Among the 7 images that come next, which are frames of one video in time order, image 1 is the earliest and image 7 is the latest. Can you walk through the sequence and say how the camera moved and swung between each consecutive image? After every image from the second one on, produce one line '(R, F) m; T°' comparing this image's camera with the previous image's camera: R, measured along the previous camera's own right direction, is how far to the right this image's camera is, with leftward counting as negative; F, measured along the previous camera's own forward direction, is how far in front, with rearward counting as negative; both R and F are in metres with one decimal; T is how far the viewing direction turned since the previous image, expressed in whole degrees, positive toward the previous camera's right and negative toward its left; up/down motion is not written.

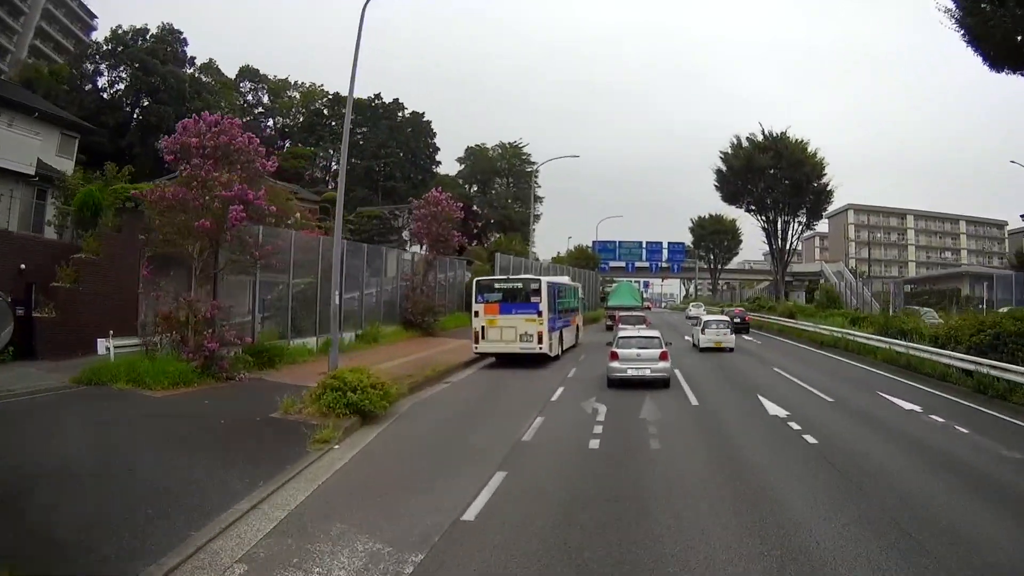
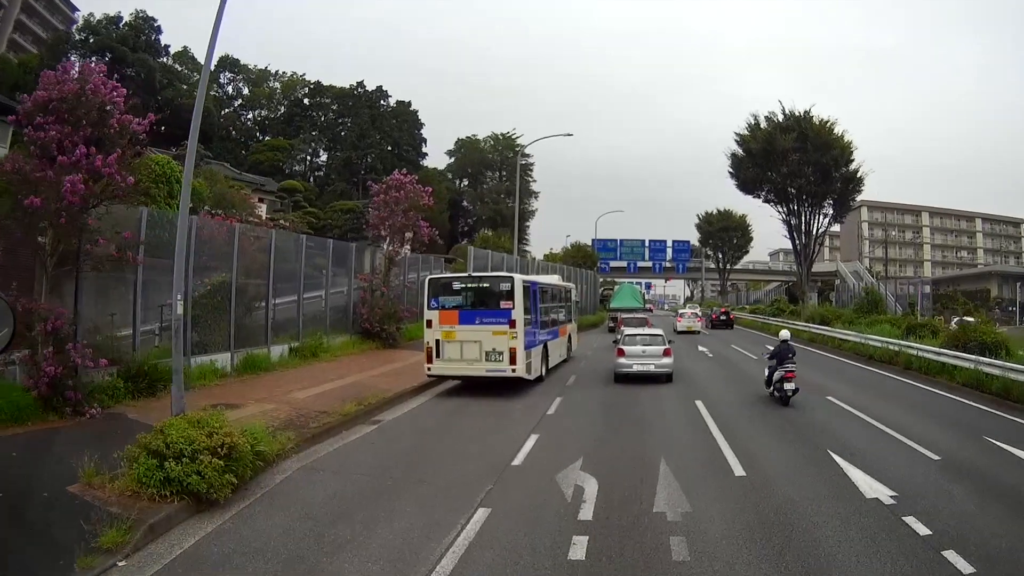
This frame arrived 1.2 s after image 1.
(+0.7, +3.8) m; 0°
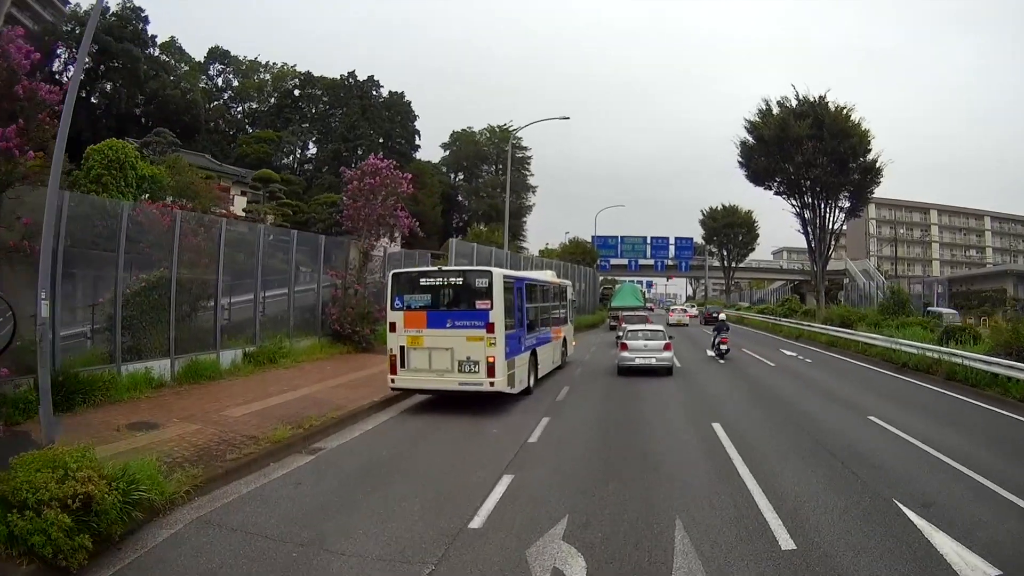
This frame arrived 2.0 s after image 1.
(+0.3, +1.8) m; 0°
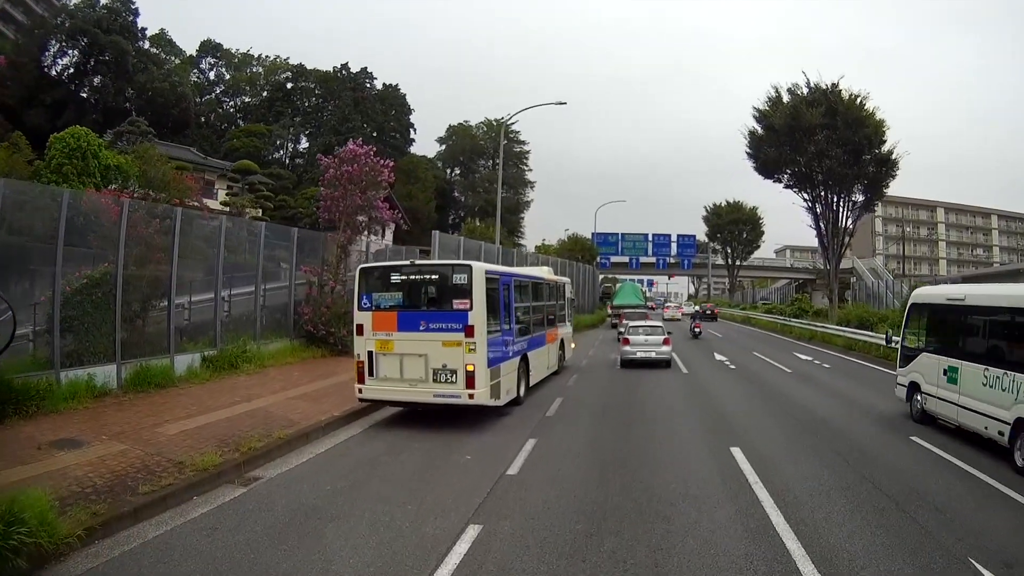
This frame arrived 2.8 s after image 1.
(+0.2, +1.3) m; 0°
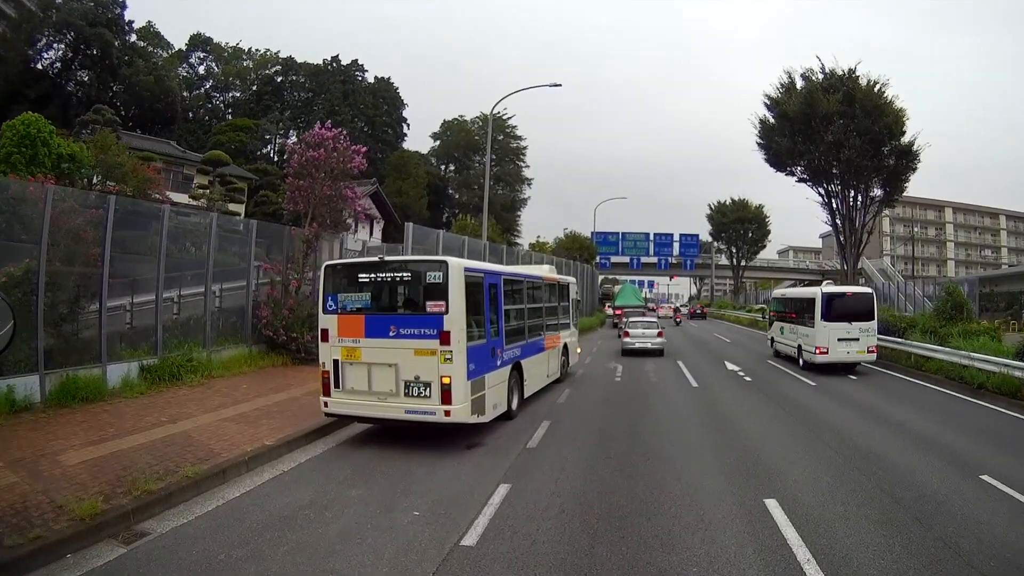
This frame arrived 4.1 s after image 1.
(+0.3, +1.6) m; 0°
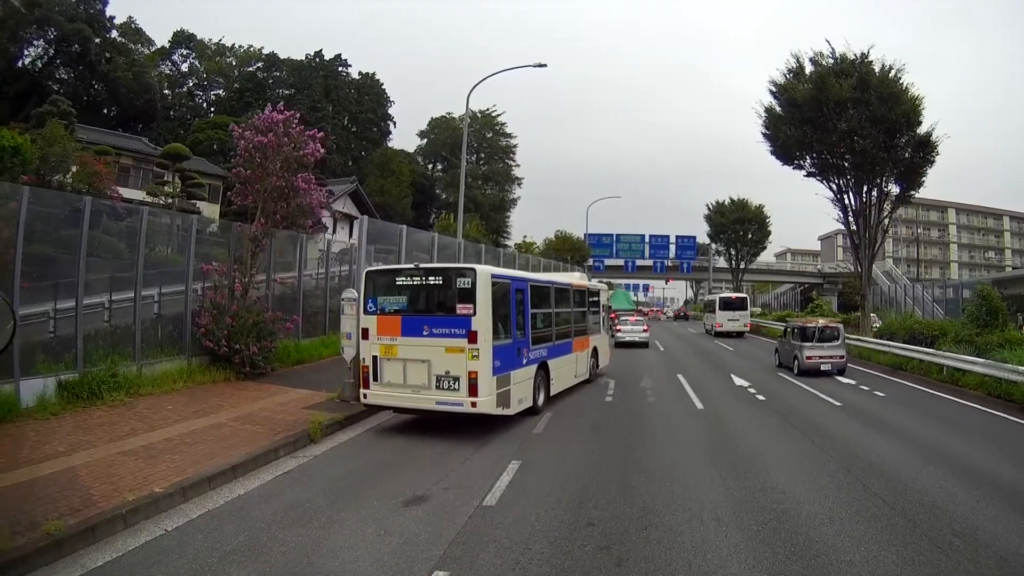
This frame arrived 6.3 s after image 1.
(+0.4, +1.6) m; 0°
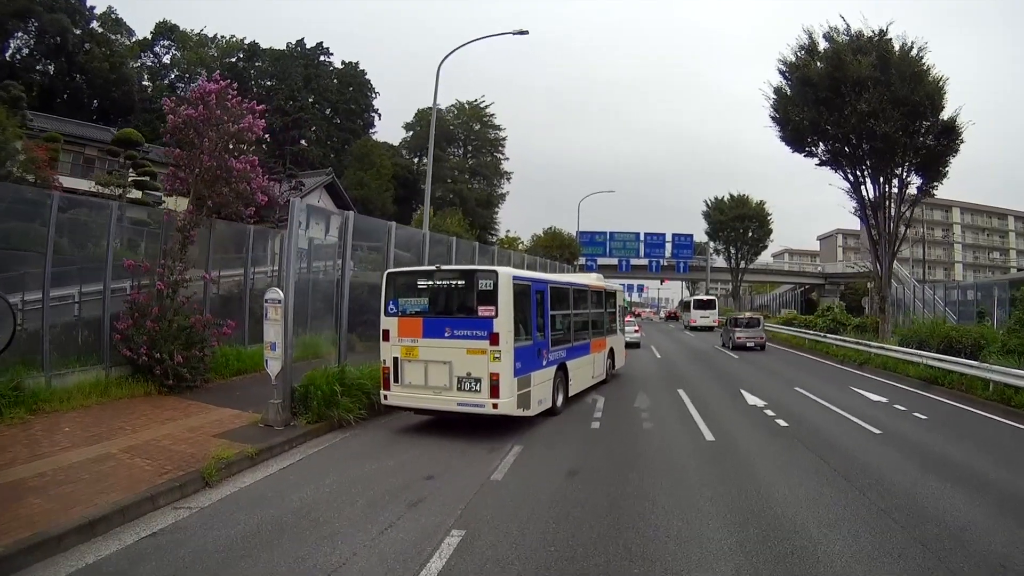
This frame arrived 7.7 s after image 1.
(+0.4, +1.7) m; 0°
